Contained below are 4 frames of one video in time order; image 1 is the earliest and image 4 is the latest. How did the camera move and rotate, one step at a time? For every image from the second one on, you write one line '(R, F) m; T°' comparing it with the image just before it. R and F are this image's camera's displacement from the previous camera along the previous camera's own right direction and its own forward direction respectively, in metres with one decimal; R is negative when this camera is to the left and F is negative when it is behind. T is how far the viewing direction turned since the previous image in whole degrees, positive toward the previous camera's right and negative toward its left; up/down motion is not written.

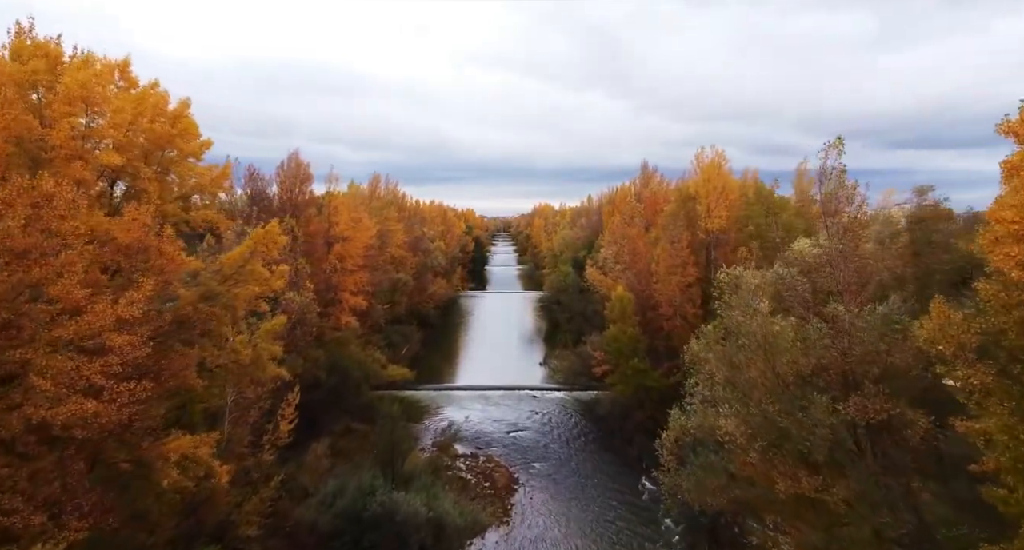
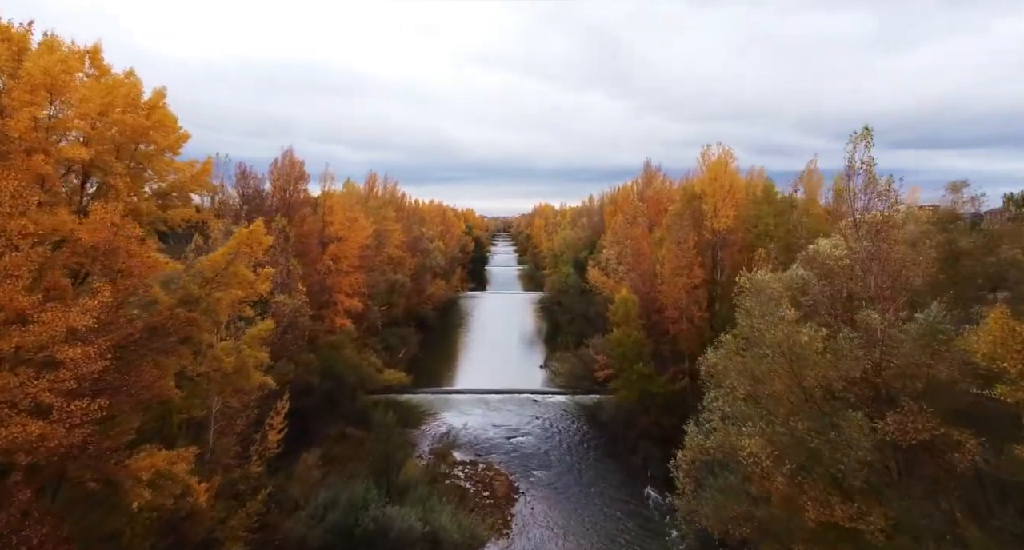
(0.0, +0.9) m; 0°
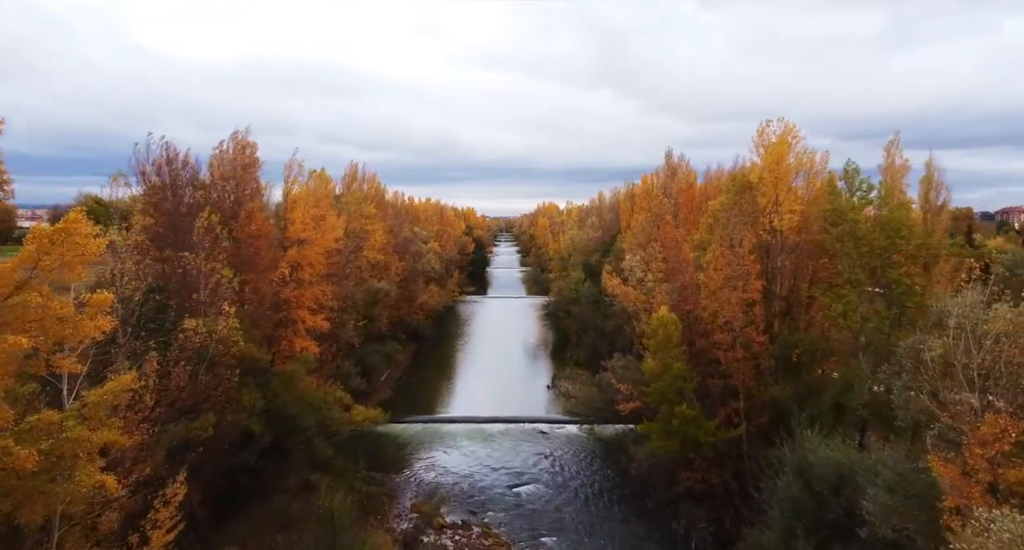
(-0.1, +5.9) m; 0°
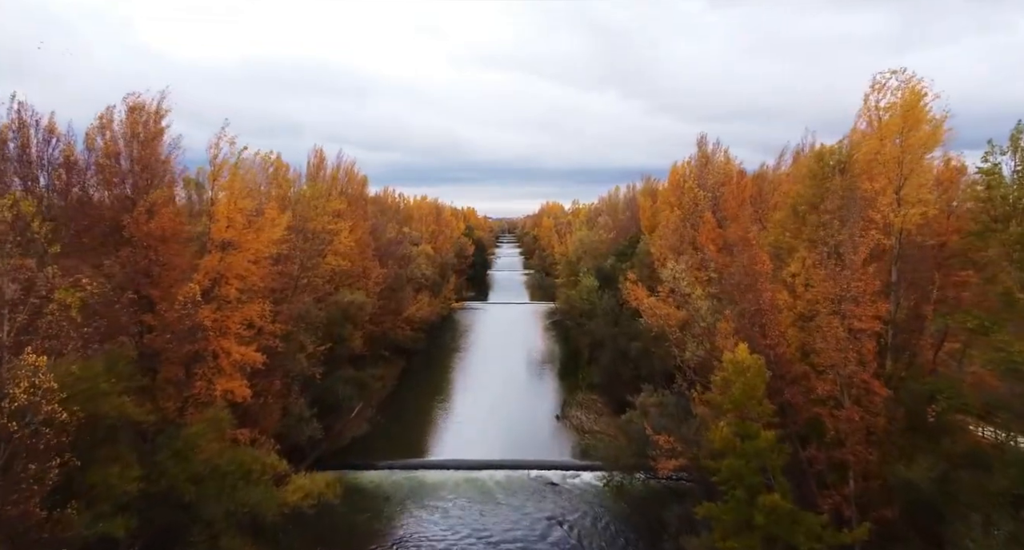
(0.0, +6.5) m; 0°
